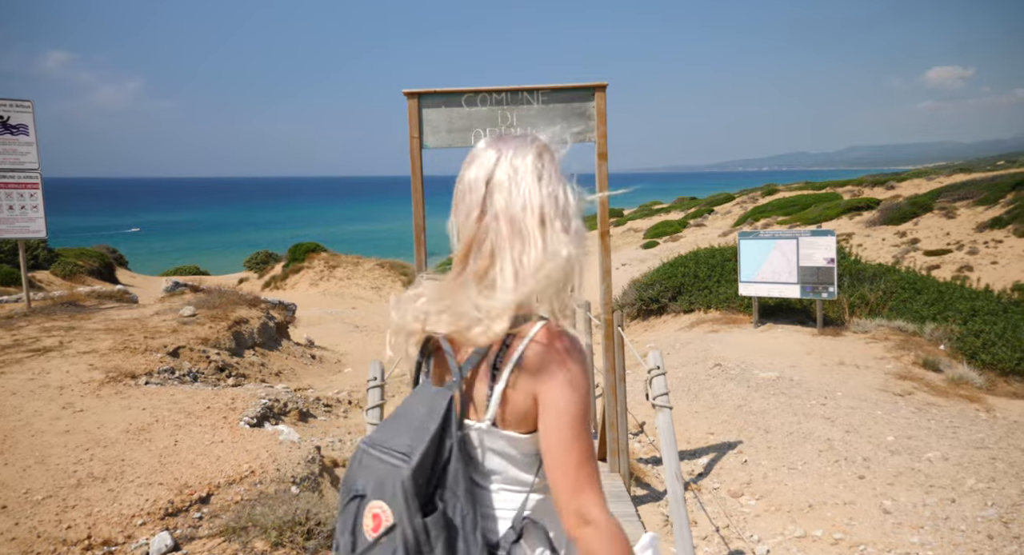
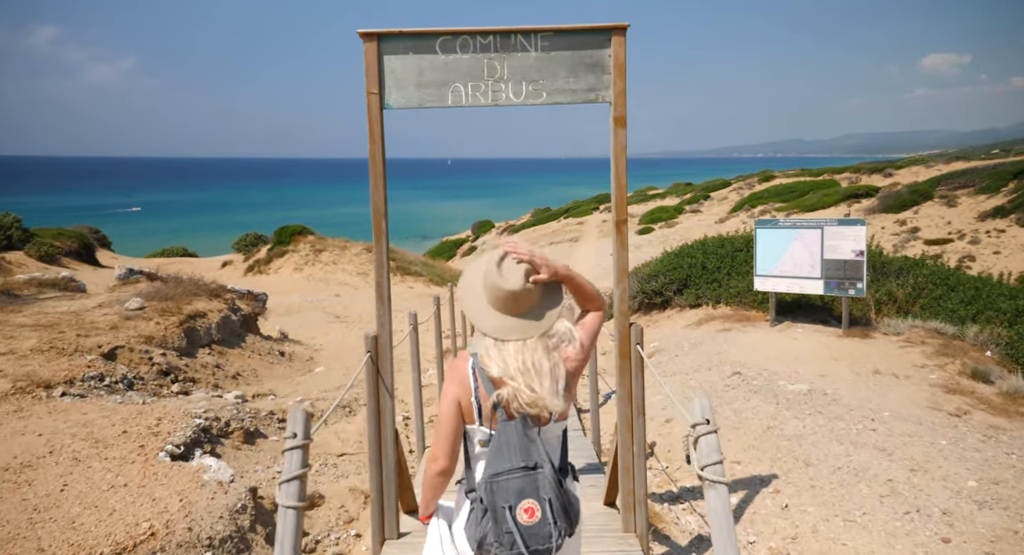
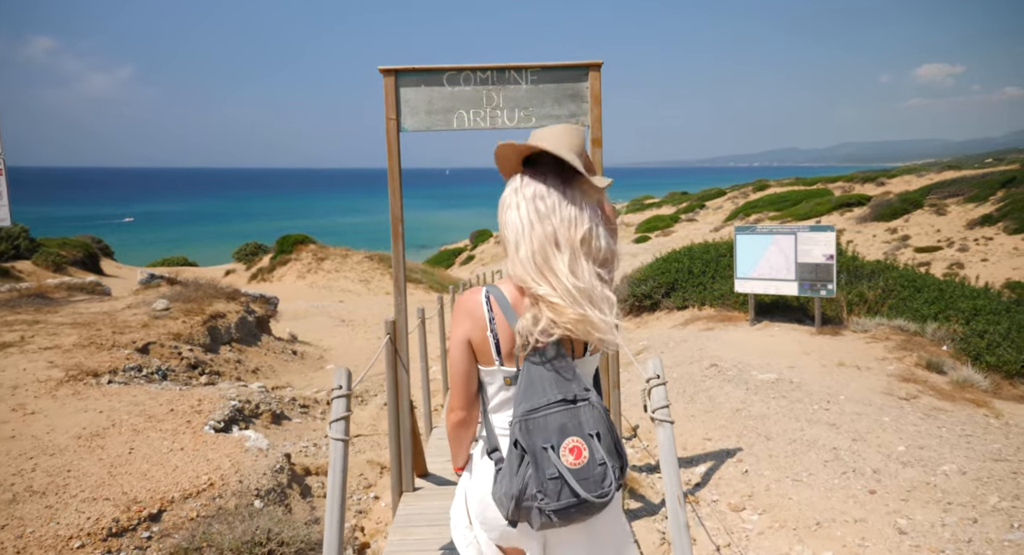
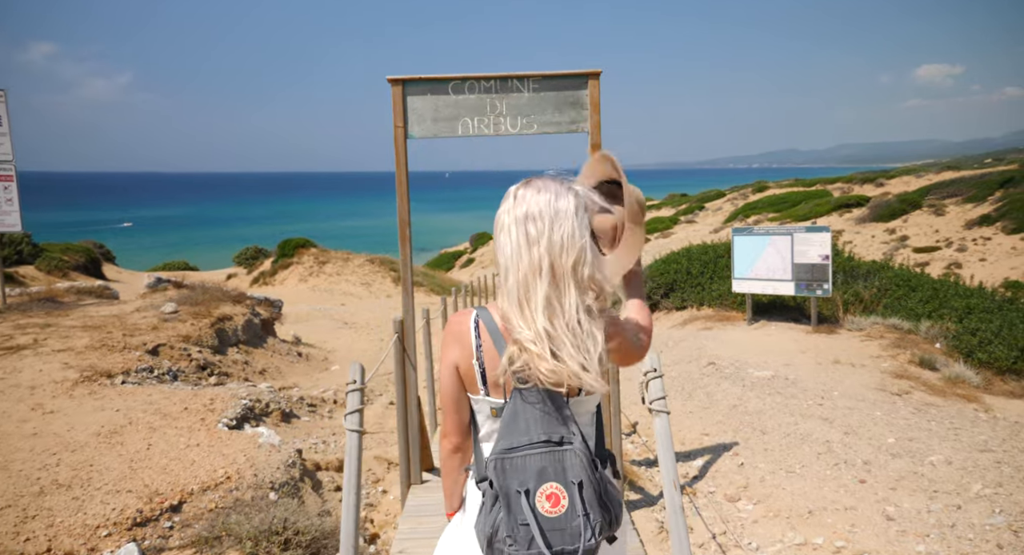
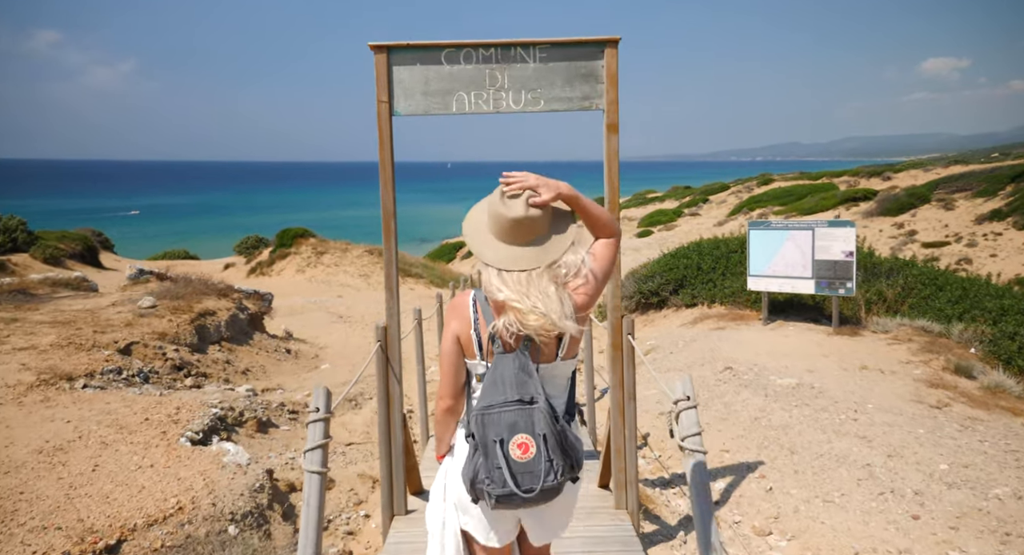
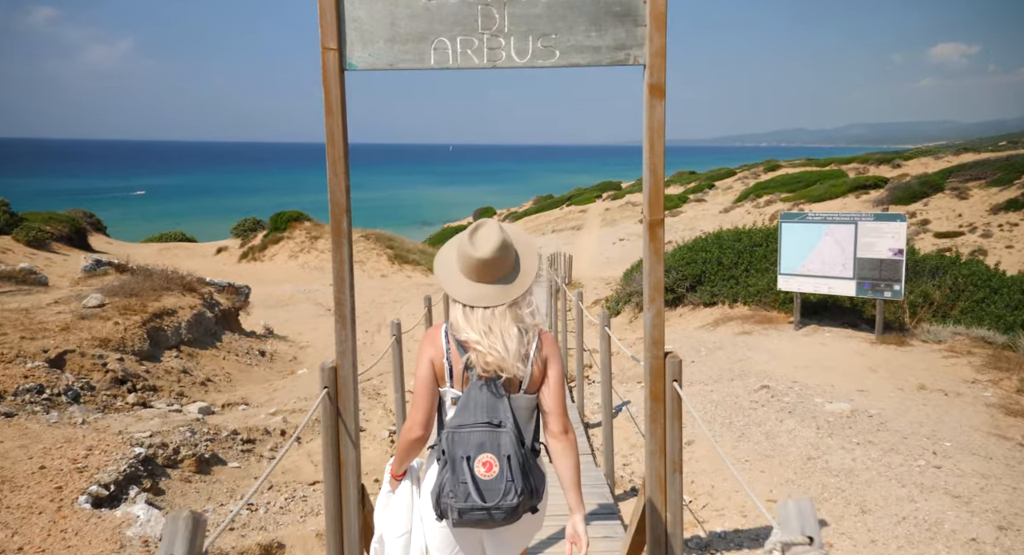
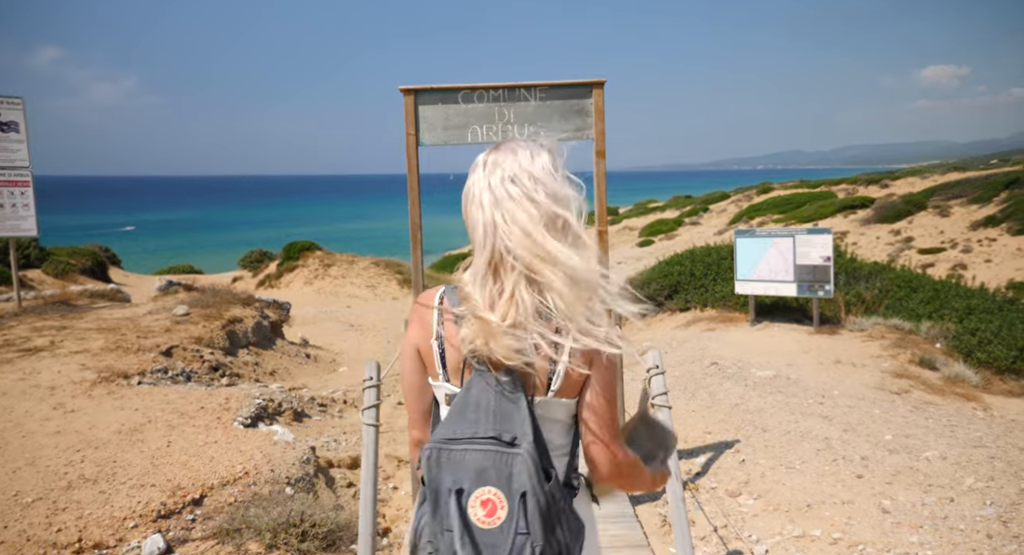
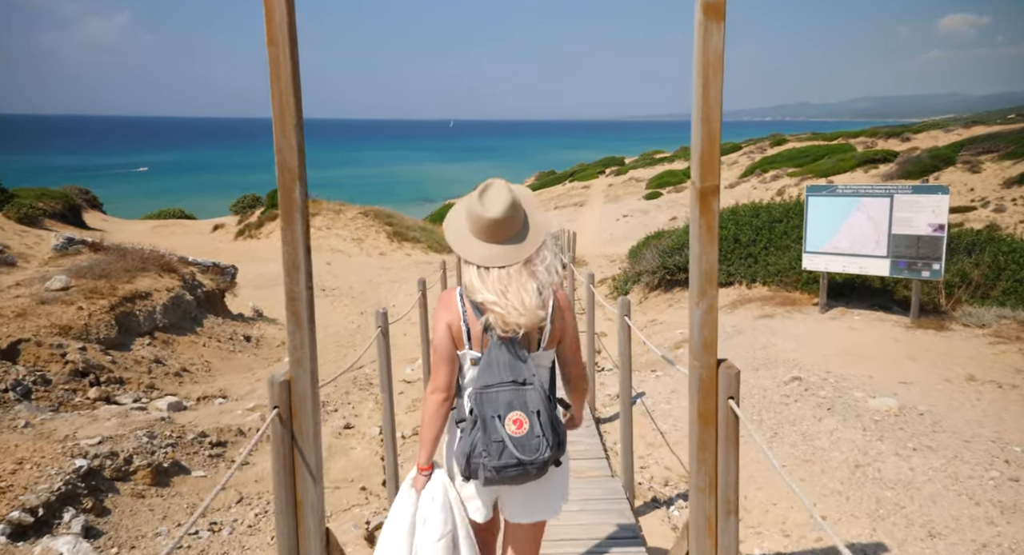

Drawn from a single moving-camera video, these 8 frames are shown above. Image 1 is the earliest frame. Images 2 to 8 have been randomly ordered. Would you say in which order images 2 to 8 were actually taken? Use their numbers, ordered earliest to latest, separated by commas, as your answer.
7, 4, 3, 5, 2, 6, 8
